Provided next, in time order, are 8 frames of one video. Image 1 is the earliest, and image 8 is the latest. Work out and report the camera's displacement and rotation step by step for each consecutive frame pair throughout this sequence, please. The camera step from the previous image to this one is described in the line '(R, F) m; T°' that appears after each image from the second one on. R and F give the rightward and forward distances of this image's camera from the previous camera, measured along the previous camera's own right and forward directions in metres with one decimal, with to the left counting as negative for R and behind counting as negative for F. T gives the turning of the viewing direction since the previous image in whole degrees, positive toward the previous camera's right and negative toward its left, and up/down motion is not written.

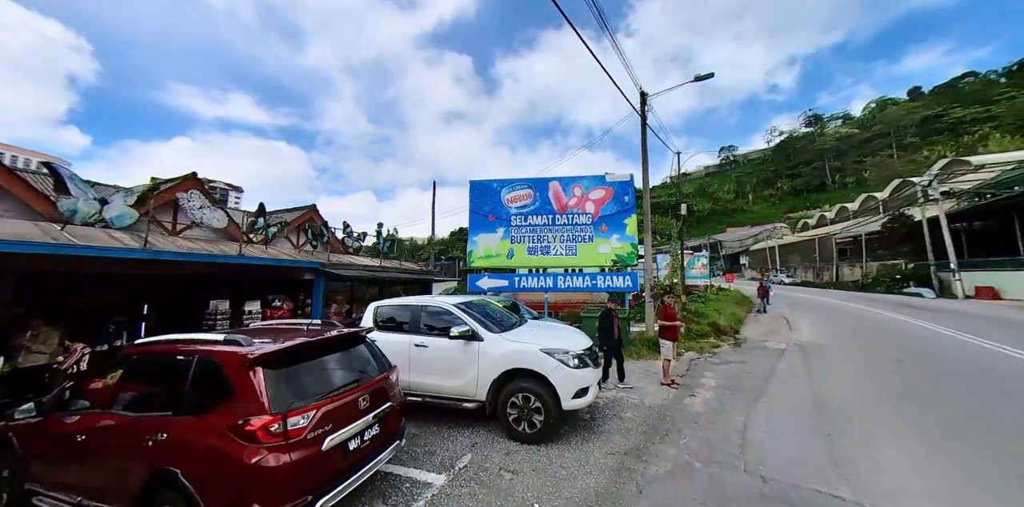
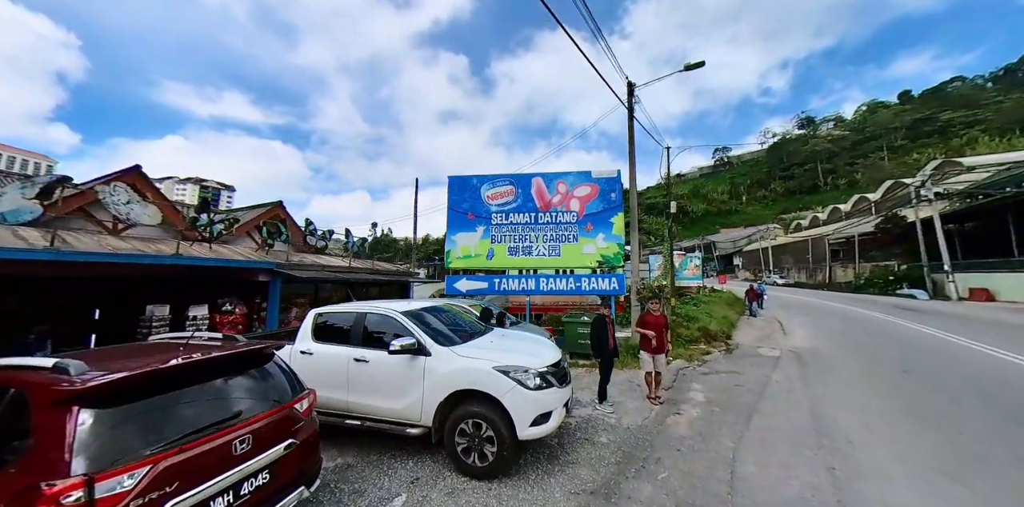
(+0.5, +0.7) m; +1°
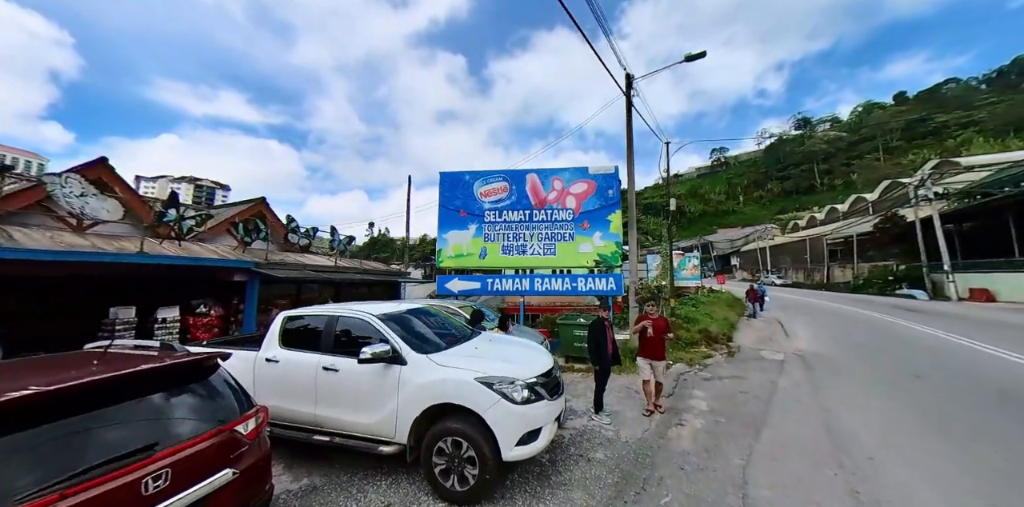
(+0.1, +0.4) m; 0°
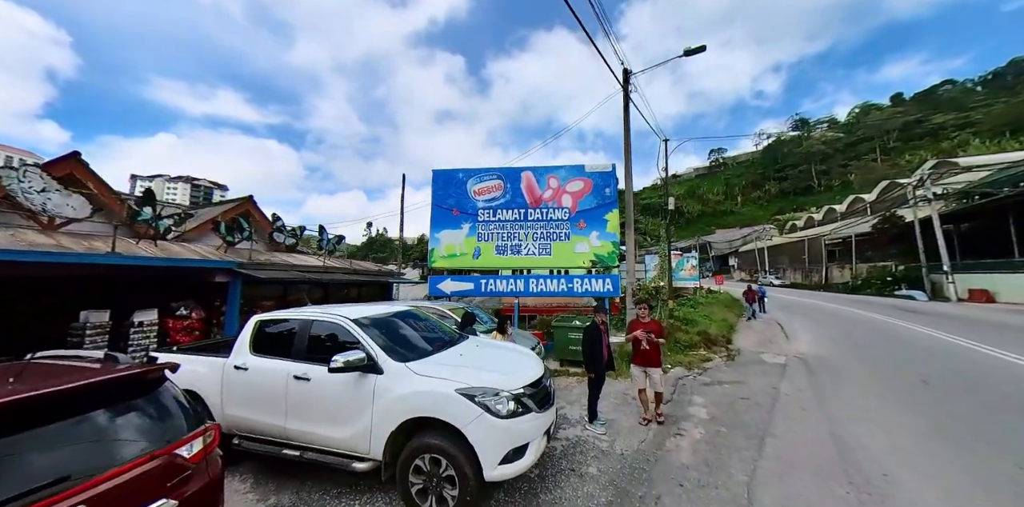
(+0.1, +0.3) m; 0°
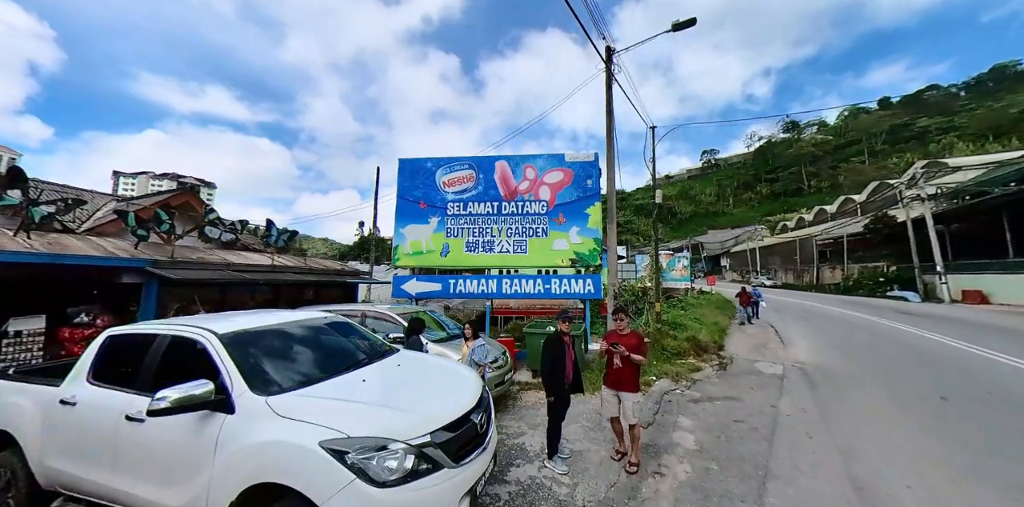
(+0.6, +1.0) m; +1°
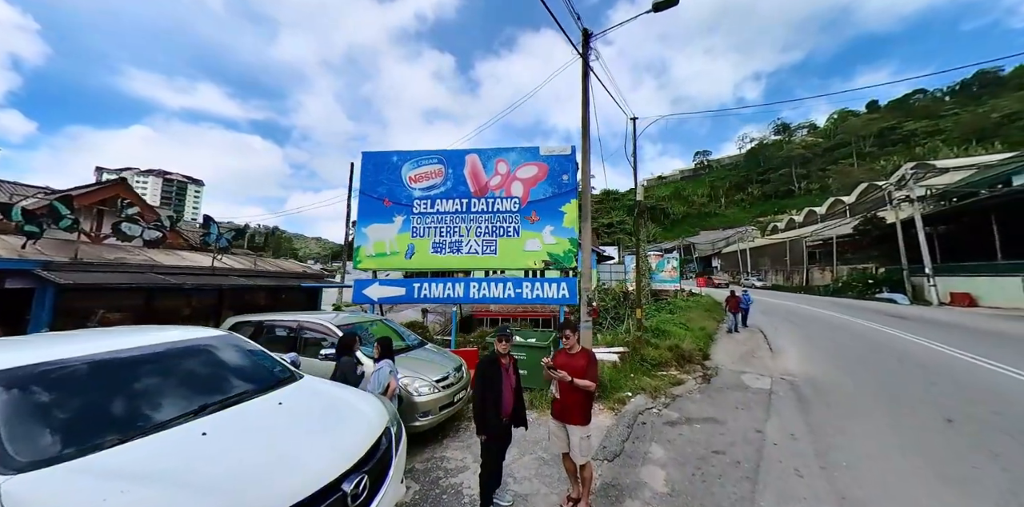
(+0.6, +0.7) m; +1°
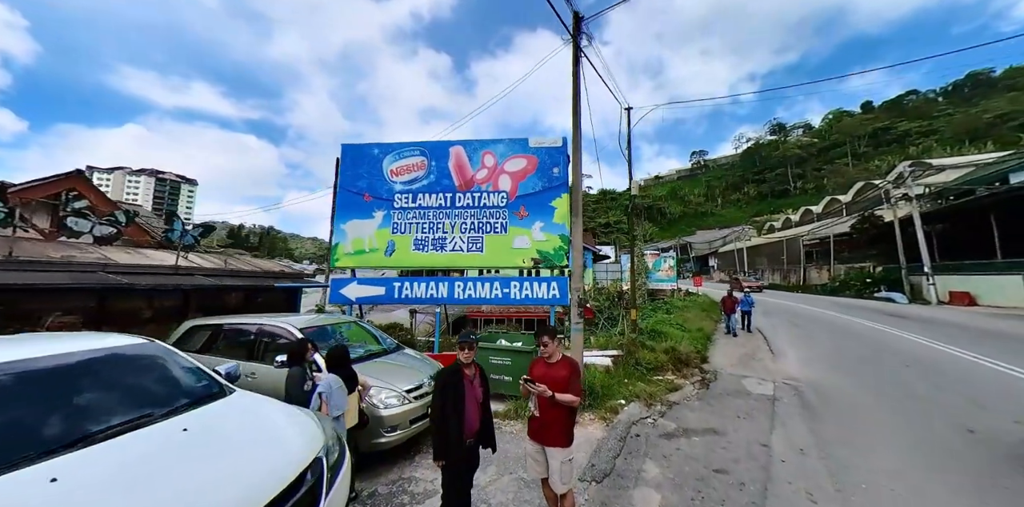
(+0.2, +0.5) m; 0°
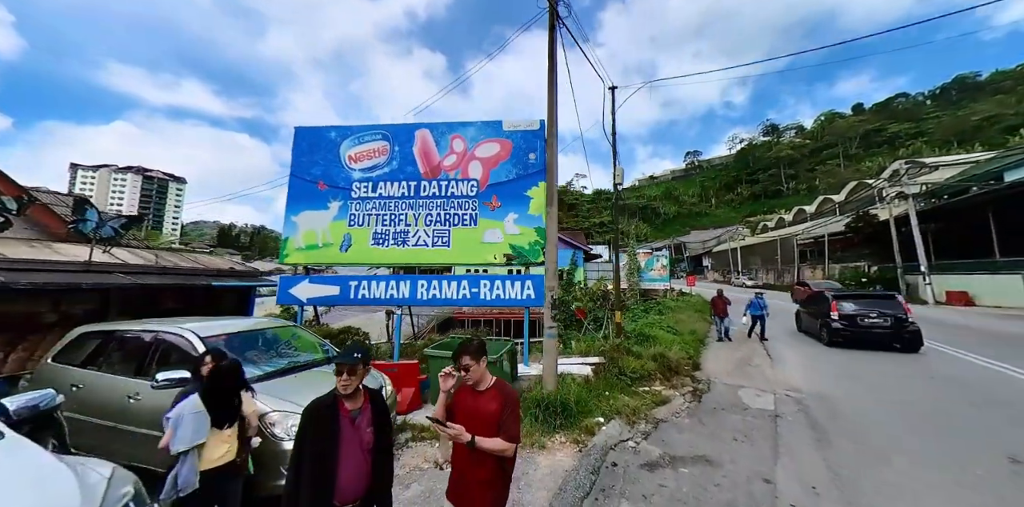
(+0.5, +0.9) m; +1°
